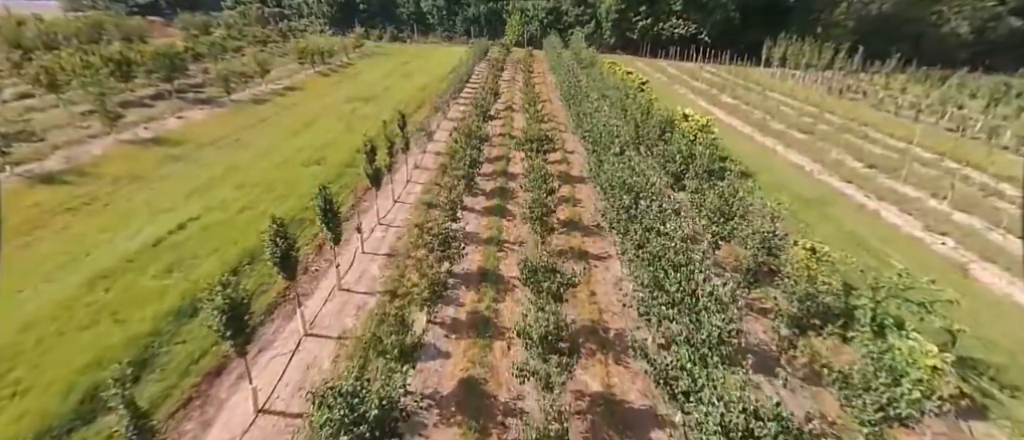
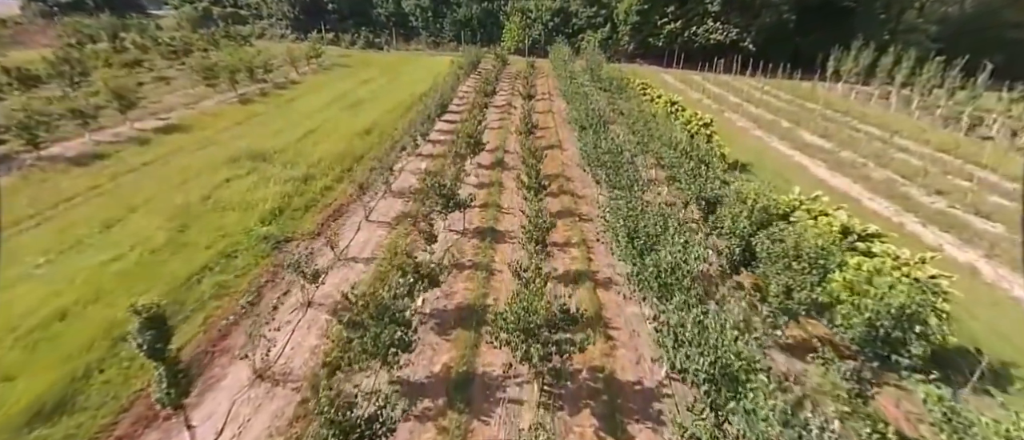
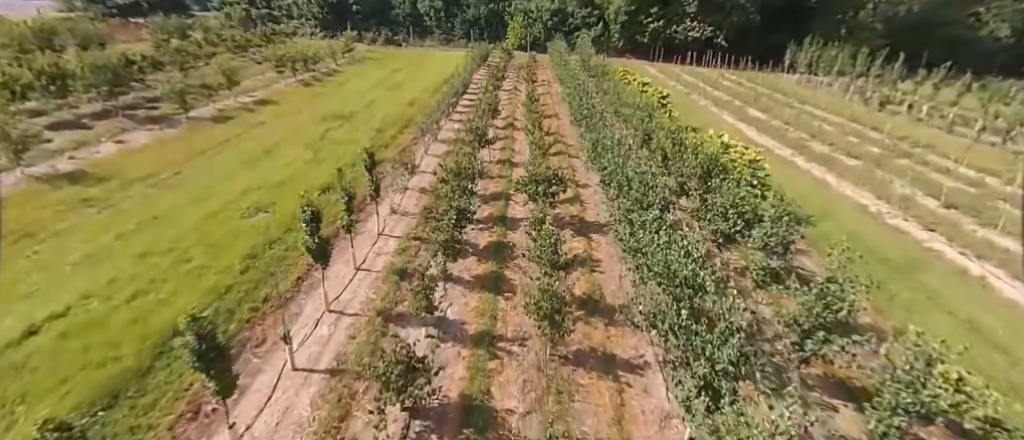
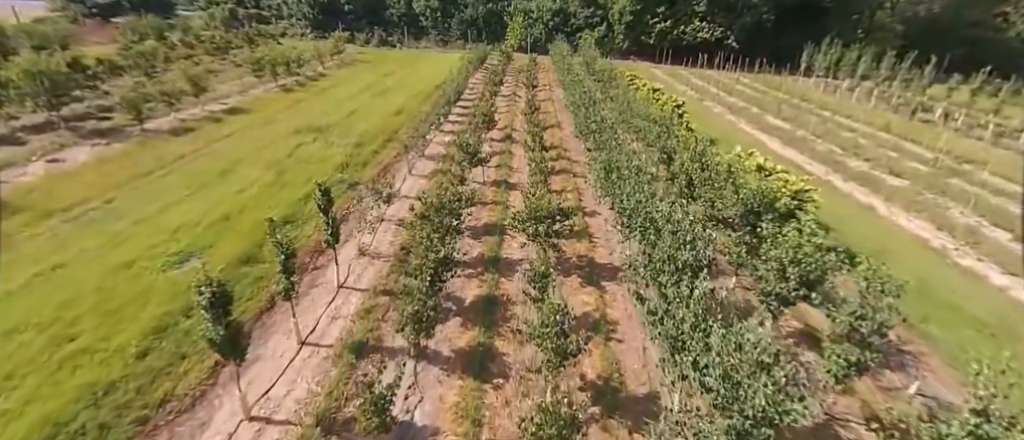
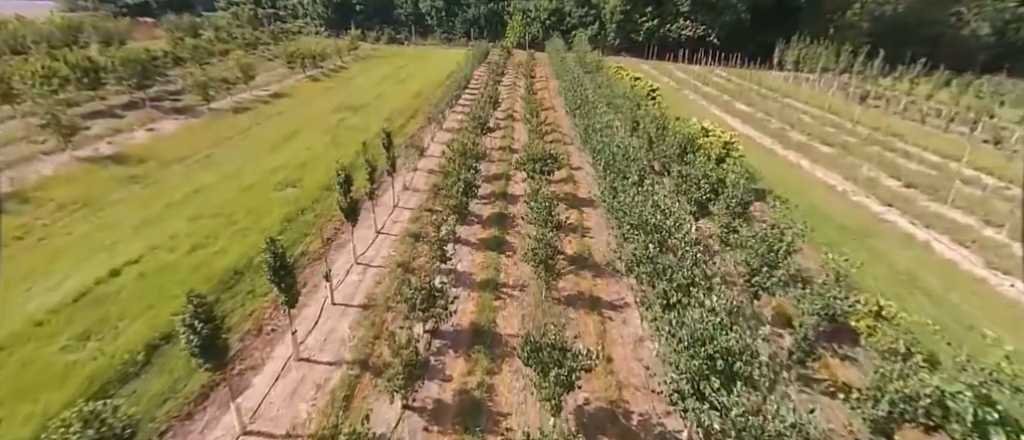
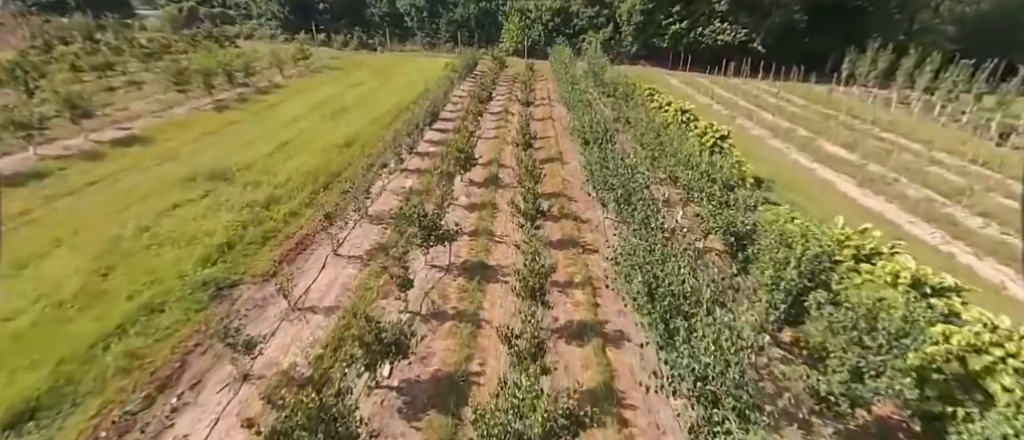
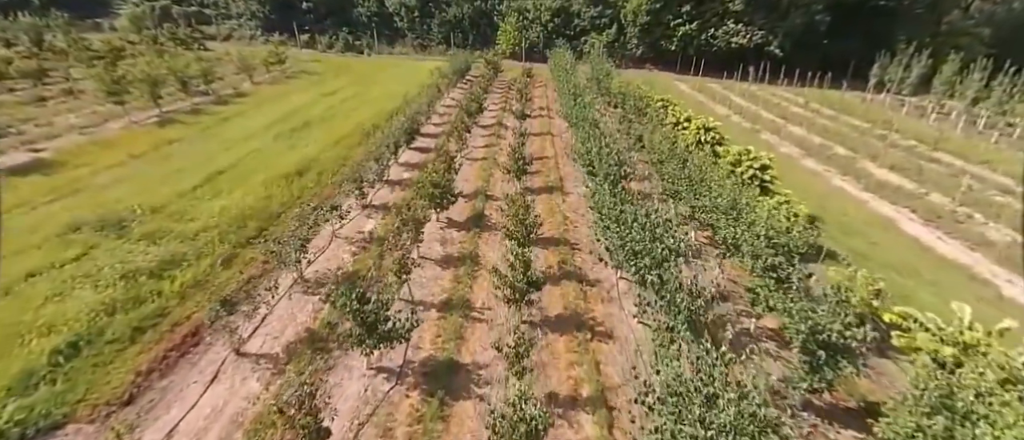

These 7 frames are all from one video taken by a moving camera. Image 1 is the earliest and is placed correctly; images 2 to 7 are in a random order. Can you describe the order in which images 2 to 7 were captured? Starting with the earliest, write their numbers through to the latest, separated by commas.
5, 3, 4, 2, 6, 7
